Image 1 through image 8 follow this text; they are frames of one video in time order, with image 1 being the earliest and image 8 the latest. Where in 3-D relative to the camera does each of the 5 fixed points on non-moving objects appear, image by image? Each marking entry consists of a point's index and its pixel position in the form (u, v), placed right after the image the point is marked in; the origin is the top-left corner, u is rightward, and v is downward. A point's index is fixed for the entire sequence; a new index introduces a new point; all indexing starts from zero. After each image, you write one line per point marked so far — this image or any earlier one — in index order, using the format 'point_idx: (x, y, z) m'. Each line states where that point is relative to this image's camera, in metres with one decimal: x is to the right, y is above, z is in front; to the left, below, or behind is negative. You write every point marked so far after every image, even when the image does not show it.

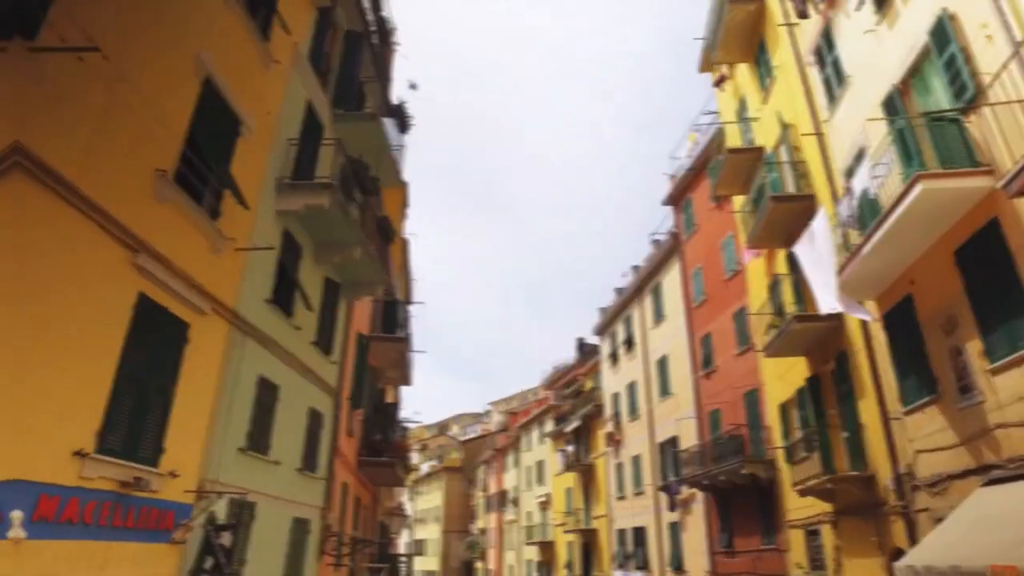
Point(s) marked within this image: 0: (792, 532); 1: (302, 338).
0: (+7.2, -6.3, +16.1) m
1: (-3.8, -0.9, +11.3) m
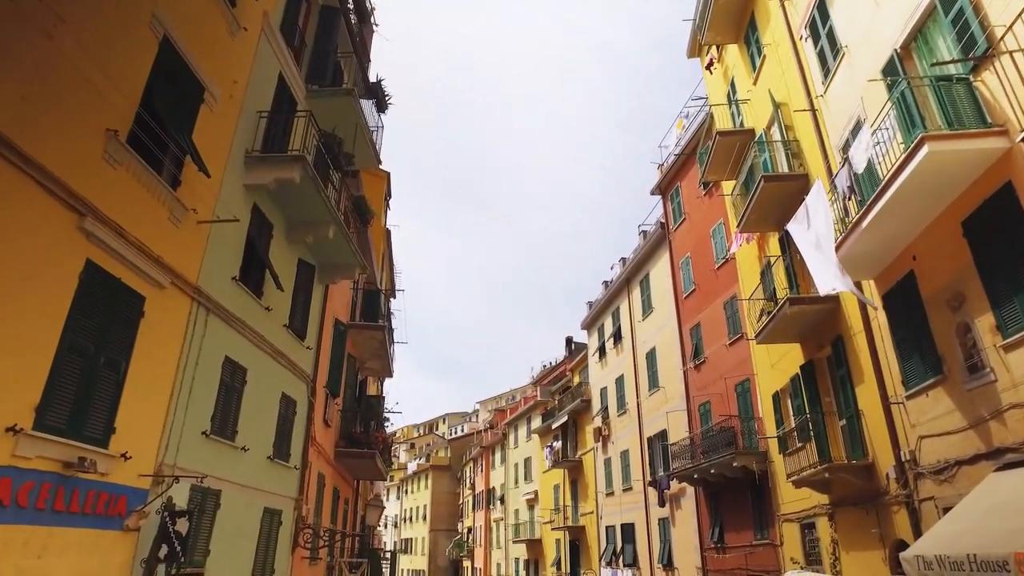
0: (+6.8, -5.9, +15.7) m
1: (-4.1, -0.5, +10.7) m
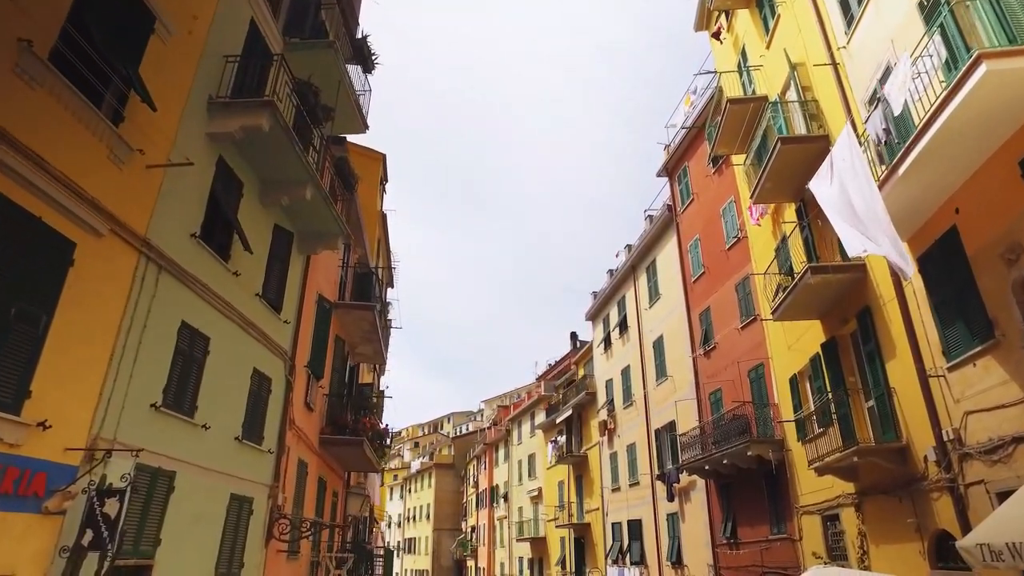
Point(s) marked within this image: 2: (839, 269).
0: (+6.8, -5.3, +14.6) m
1: (-4.2, 0.0, +9.7) m
2: (+6.0, +0.4, +11.7) m
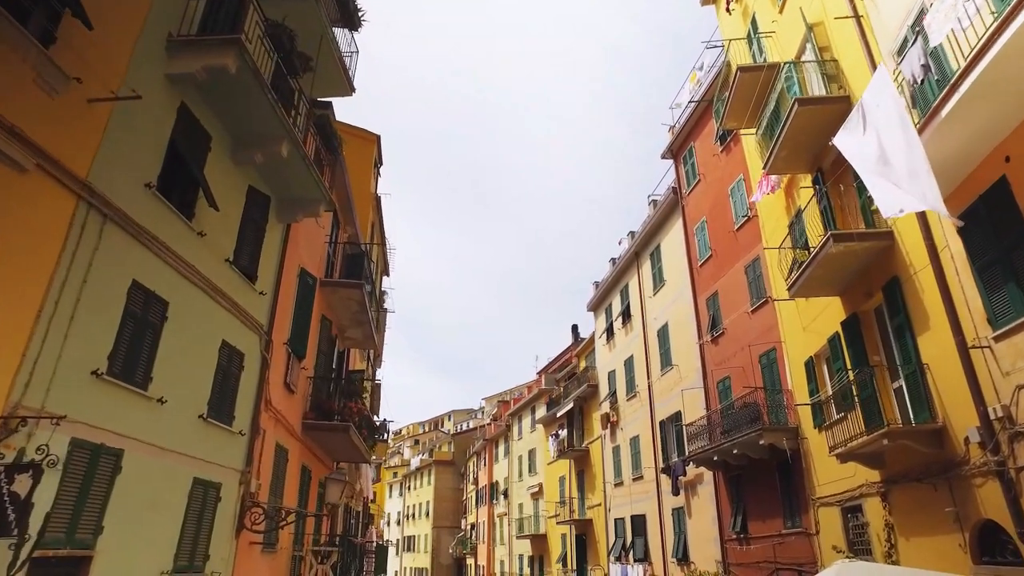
0: (+6.8, -4.8, +13.6) m
1: (-4.3, +0.5, +8.8) m
2: (+6.0, +0.9, +10.7) m
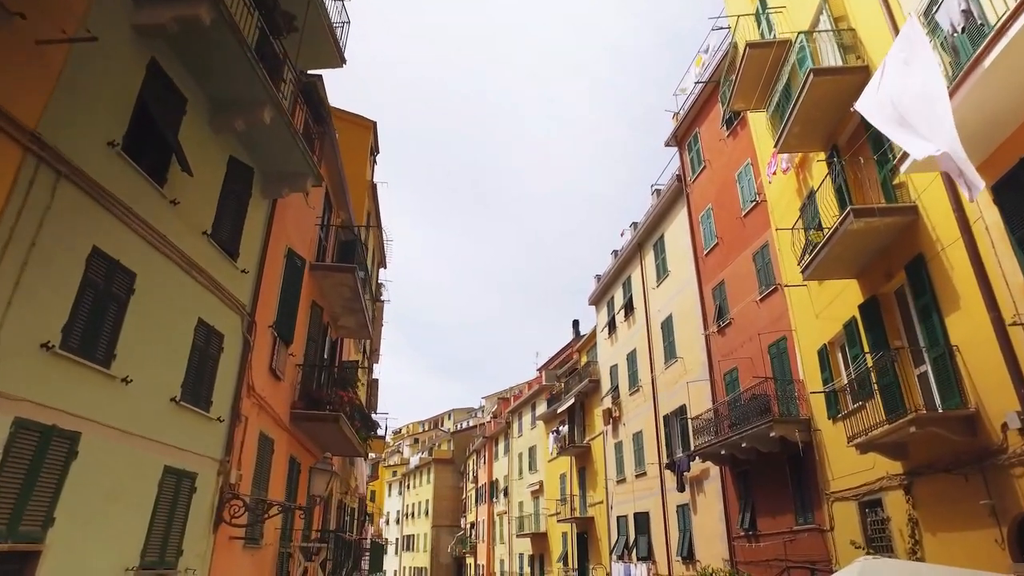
0: (+6.8, -4.5, +13.0) m
1: (-4.3, +0.9, +8.1) m
2: (+6.0, +1.2, +10.1) m
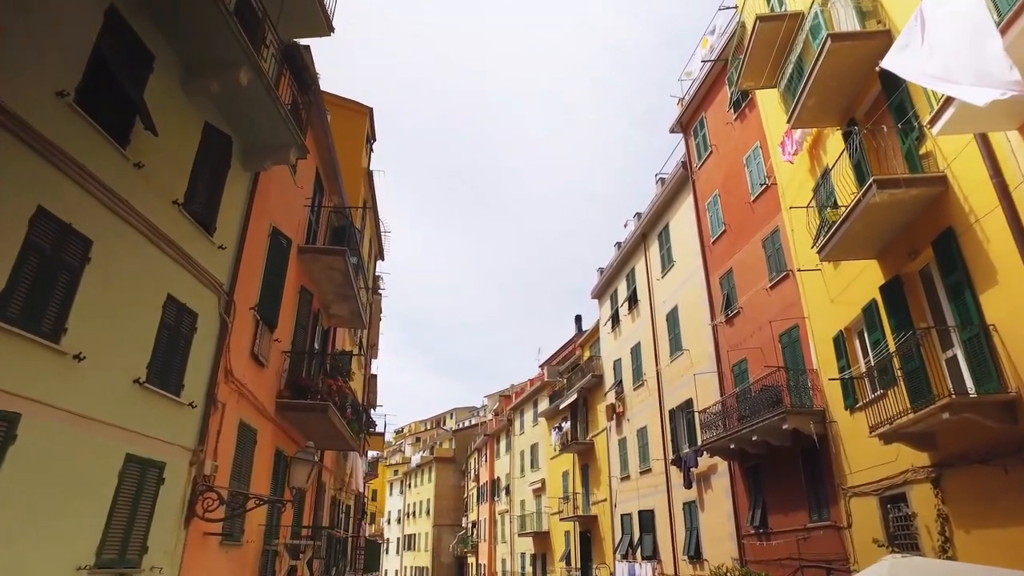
0: (+6.7, -4.1, +12.2) m
1: (-4.3, +1.2, +7.4) m
2: (+5.9, +1.6, +9.3) m
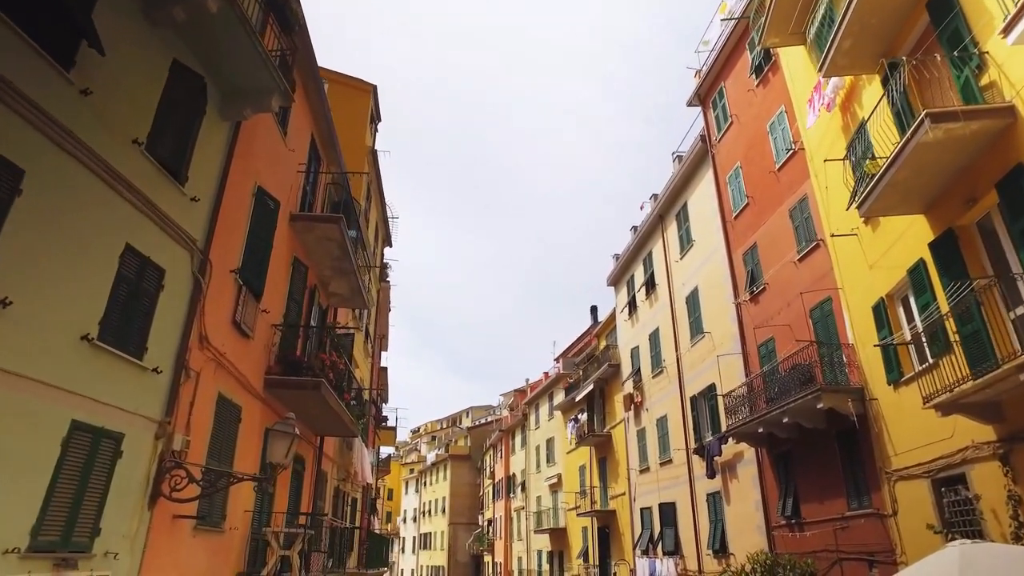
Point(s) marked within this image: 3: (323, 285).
0: (+6.9, -3.5, +11.1) m
1: (-4.3, +1.8, +6.5) m
2: (+6.0, +2.2, +8.2) m
3: (-4.3, +0.1, +14.1) m
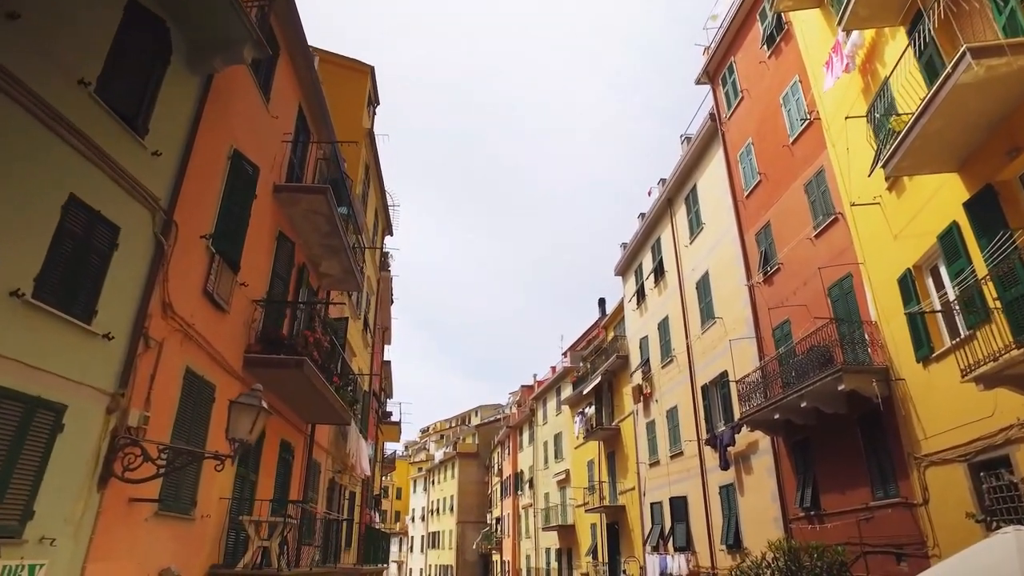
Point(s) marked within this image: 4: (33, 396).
0: (+6.9, -2.9, +10.2) m
1: (-4.4, +2.2, +5.8) m
2: (+5.9, +2.8, +7.4) m
3: (-4.3, +0.5, +13.4) m
4: (-4.2, -0.9, +5.5) m
